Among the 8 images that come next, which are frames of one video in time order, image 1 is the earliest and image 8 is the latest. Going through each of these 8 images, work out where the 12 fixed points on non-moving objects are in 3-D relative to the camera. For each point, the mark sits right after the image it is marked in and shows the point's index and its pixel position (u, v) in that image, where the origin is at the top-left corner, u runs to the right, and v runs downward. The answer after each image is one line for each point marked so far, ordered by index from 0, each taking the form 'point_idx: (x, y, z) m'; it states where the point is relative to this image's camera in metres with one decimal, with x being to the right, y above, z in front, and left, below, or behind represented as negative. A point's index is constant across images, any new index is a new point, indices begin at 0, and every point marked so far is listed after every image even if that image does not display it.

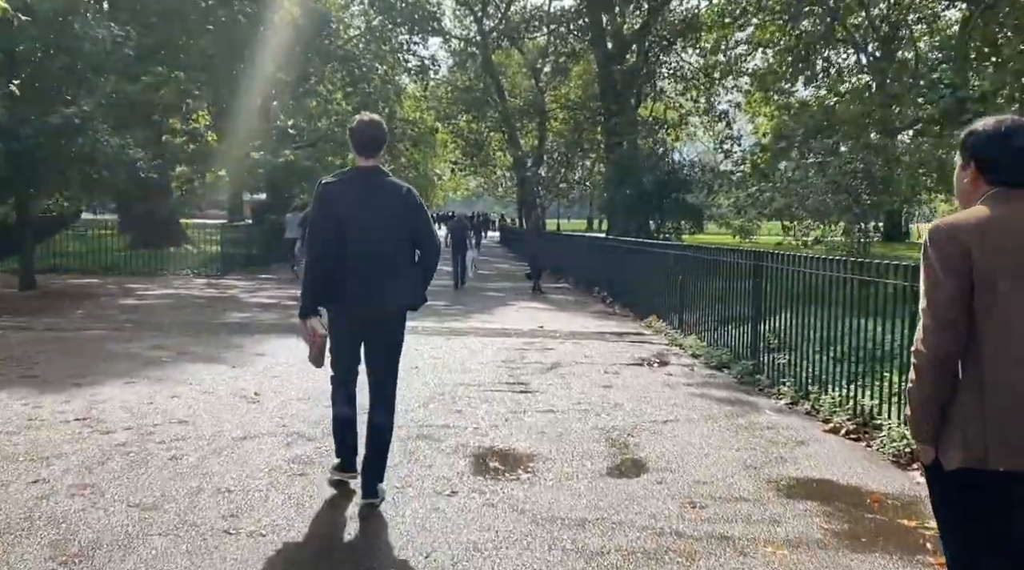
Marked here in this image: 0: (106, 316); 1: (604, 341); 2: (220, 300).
0: (-5.3, -0.4, +12.3) m
1: (+1.1, -0.7, +11.0) m
2: (-4.7, -0.2, +15.2) m
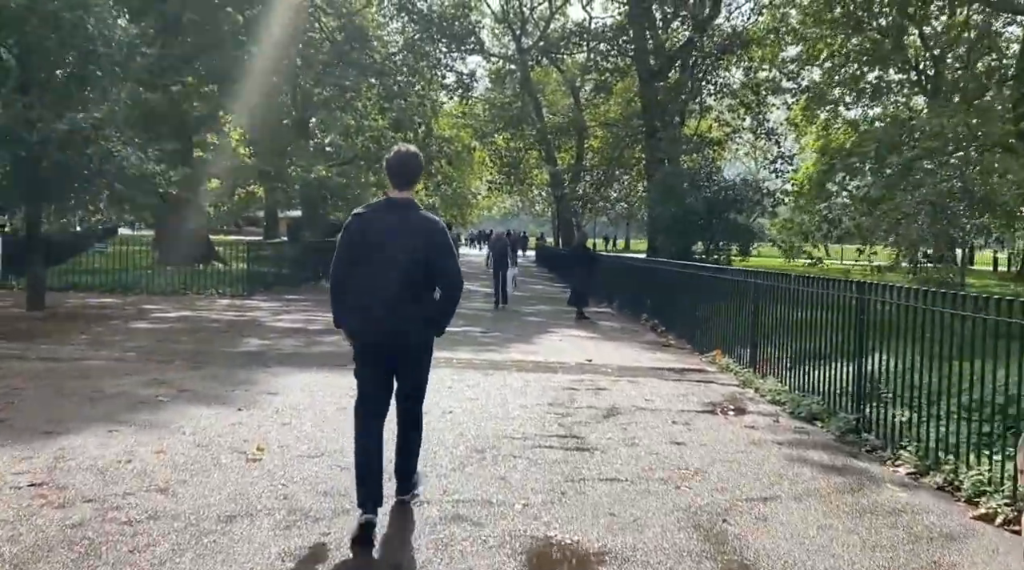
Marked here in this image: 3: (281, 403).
0: (-4.7, -0.7, +11.2) m
1: (+1.6, -1.0, +9.6) m
2: (-4.0, -0.6, +14.1) m
3: (-1.9, -1.0, +7.7) m
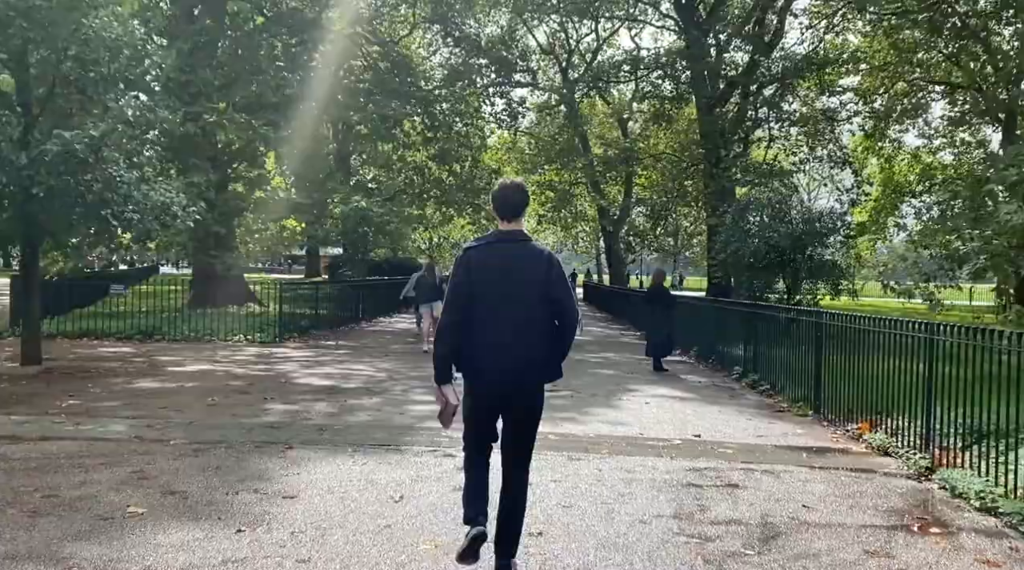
0: (-3.9, -1.2, +9.1) m
1: (+2.3, -1.4, +7.3) m
2: (-3.1, -1.2, +11.9) m
3: (-1.2, -1.3, +5.5) m
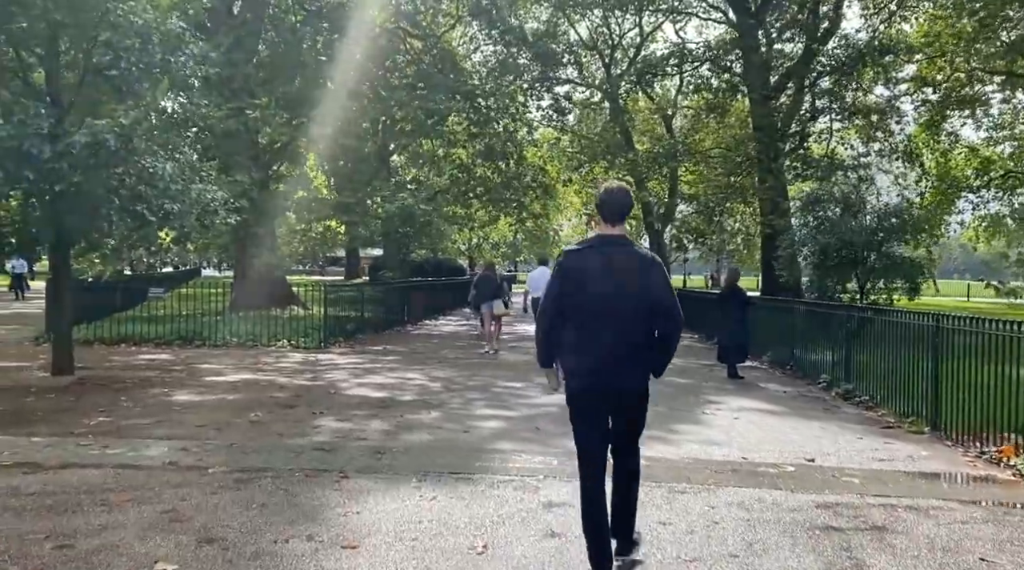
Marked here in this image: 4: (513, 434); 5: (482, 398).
0: (-3.2, -1.2, +8.1) m
1: (+2.9, -1.4, +6.1) m
2: (-2.3, -1.2, +11.0) m
3: (-0.7, -1.4, +4.4) m
4: (0.0, -1.3, +8.5) m
5: (-0.3, -1.3, +11.0) m
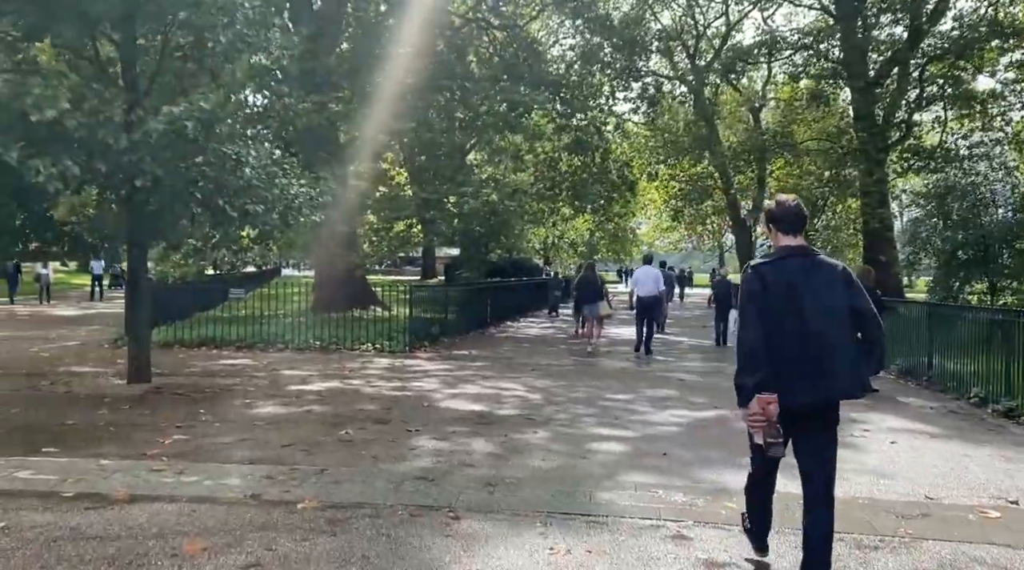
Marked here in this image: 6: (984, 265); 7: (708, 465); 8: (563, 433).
0: (-2.3, -1.3, +7.2) m
1: (+3.7, -1.4, +4.7) m
2: (-1.1, -1.3, +10.0) m
3: (0.0, -1.4, +3.3) m
4: (+1.0, -1.4, +7.3) m
5: (+0.8, -1.3, +9.9) m
6: (+9.2, +0.4, +18.8) m
7: (+1.5, -1.4, +7.2) m
8: (+0.5, -1.4, +8.6) m
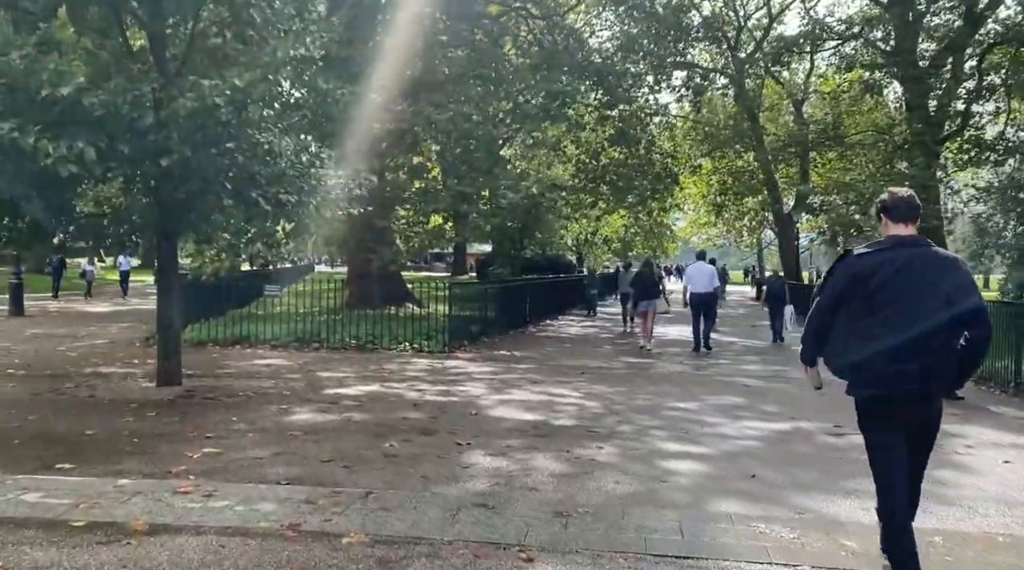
0: (-1.8, -1.2, +6.4) m
1: (+4.1, -1.5, +3.8) m
2: (-0.6, -1.2, +9.2) m
3: (+0.3, -1.4, +2.5) m
4: (+1.5, -1.3, +6.4) m
5: (+1.4, -1.3, +9.0) m
6: (+10.1, +0.4, +17.6) m
7: (+2.0, -1.4, +6.3) m
8: (+1.0, -1.3, +7.7) m
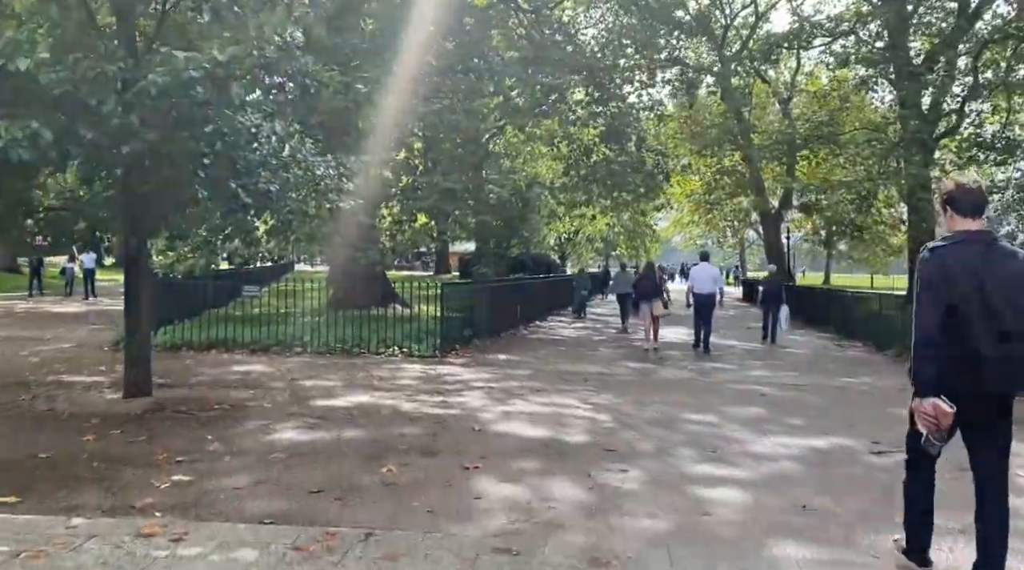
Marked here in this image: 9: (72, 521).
0: (-1.7, -1.3, +5.5) m
1: (+4.2, -1.5, +3.0) m
2: (-0.5, -1.2, +8.3) m
3: (+0.5, -1.4, +1.6) m
4: (+1.6, -1.4, +5.6) m
5: (+1.4, -1.3, +8.1) m
6: (+10.0, +0.4, +16.9) m
7: (+2.1, -1.4, +5.5) m
8: (+1.1, -1.4, +6.9) m
9: (-2.3, -1.2, +5.1) m
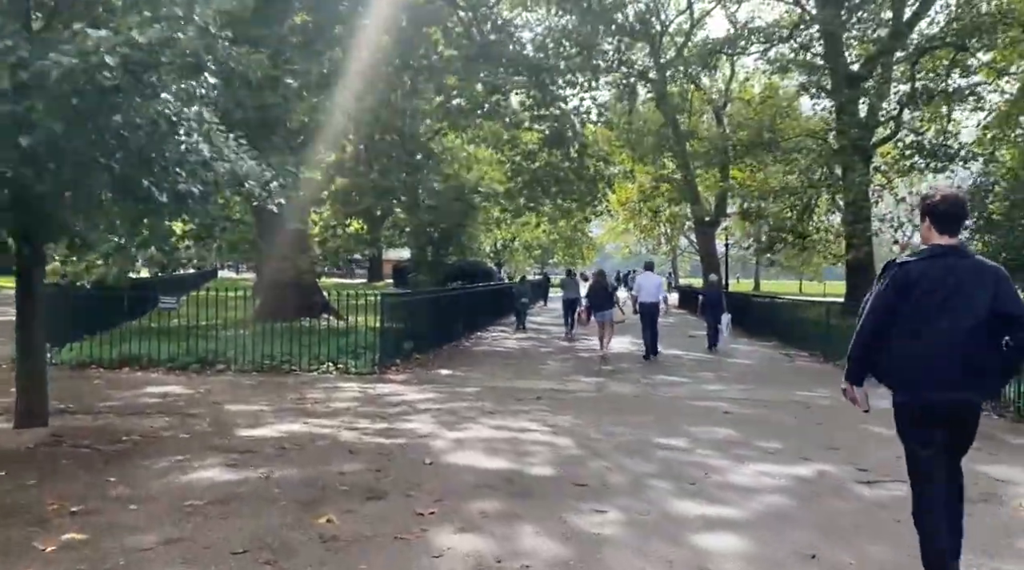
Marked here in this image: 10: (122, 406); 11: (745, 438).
0: (-1.9, -1.3, +4.5) m
1: (+4.3, -1.5, +2.3) m
2: (-0.9, -1.4, +7.3) m
3: (+0.6, -1.5, +0.7) m
4: (+1.4, -1.5, +4.7) m
5: (+1.1, -1.5, +7.3) m
6: (+9.0, +0.2, +16.7) m
7: (+1.9, -1.5, +4.7) m
8: (+0.8, -1.5, +6.0) m
9: (-2.5, -1.3, +4.0) m
10: (-4.0, -1.2, +9.8) m
11: (+2.3, -1.5, +9.3) m
